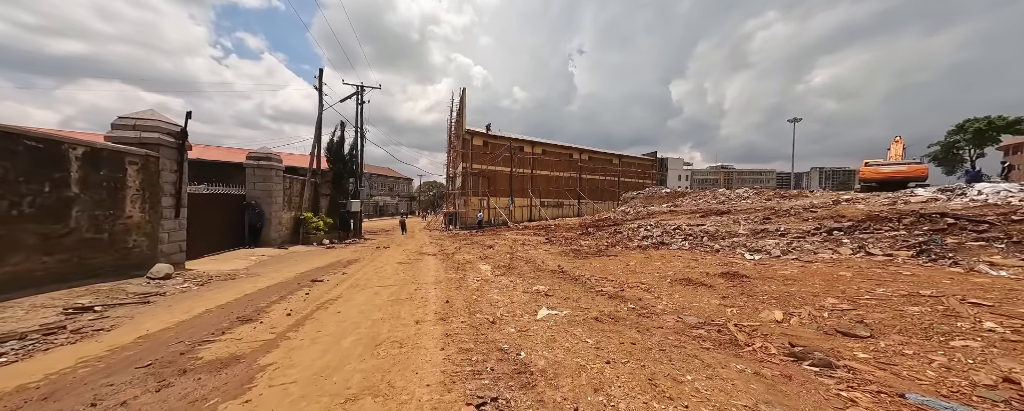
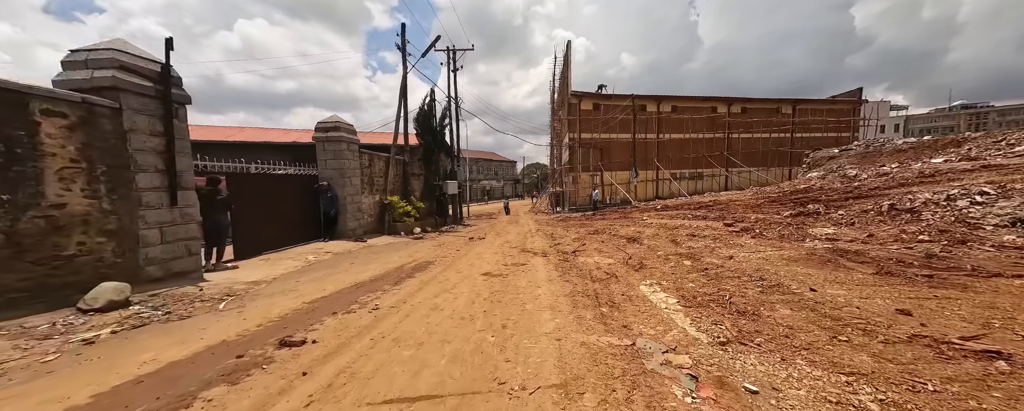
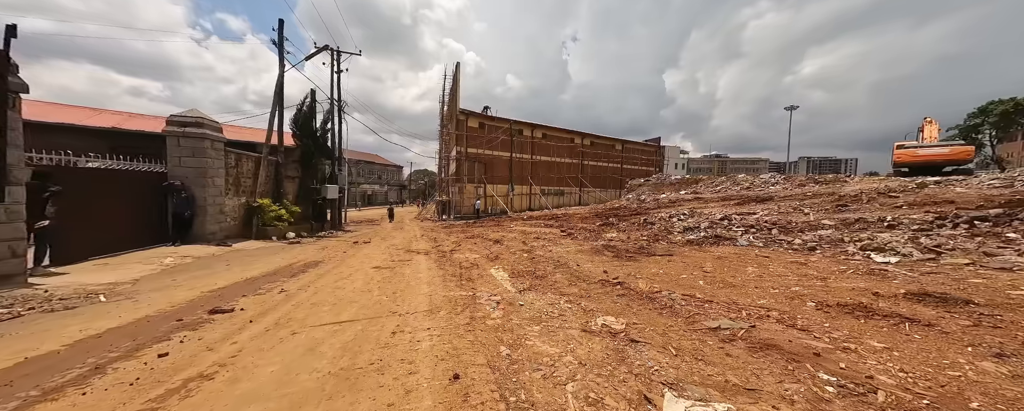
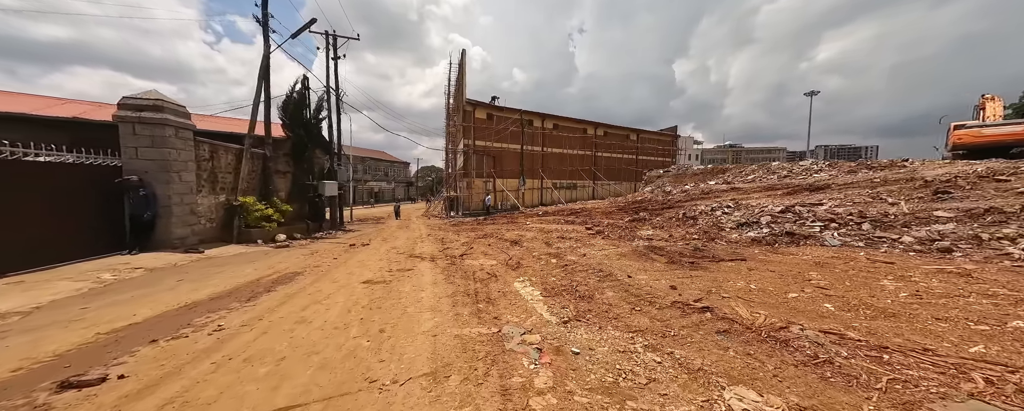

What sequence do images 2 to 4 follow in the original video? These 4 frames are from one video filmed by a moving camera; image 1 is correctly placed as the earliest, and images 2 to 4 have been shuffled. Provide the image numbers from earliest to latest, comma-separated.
3, 4, 2
